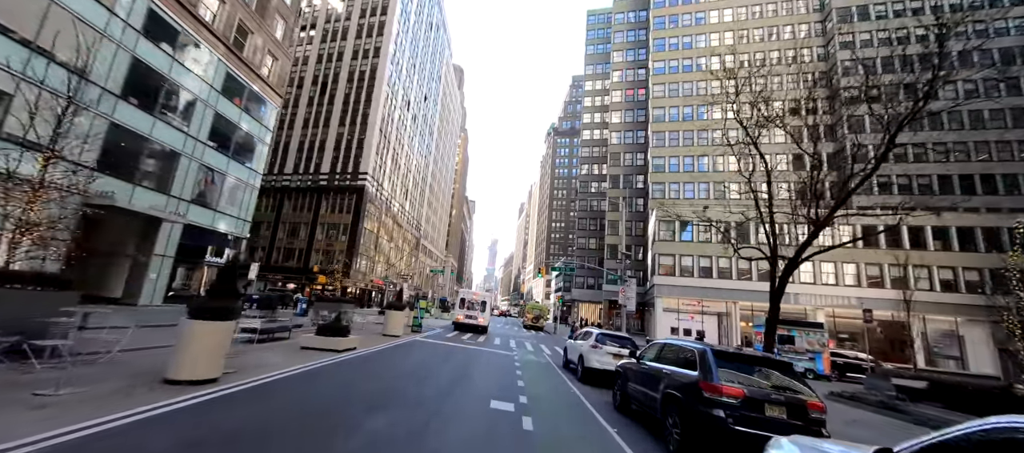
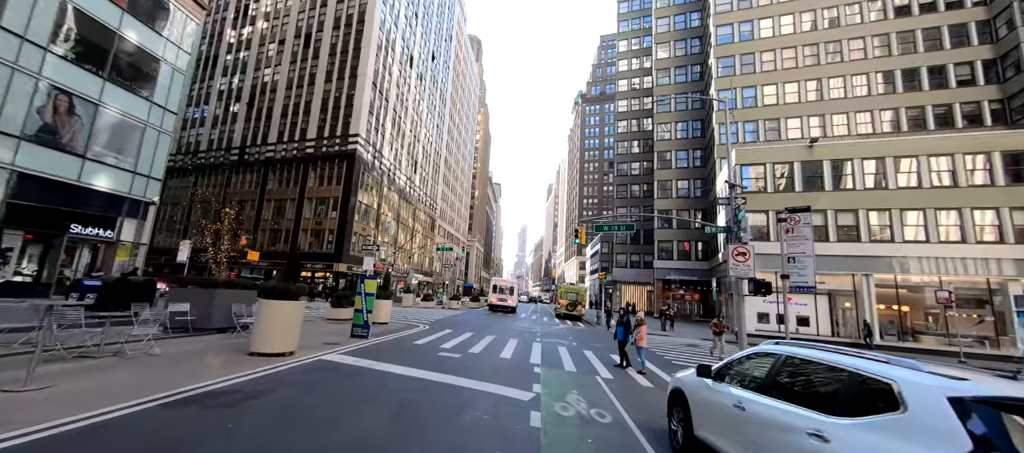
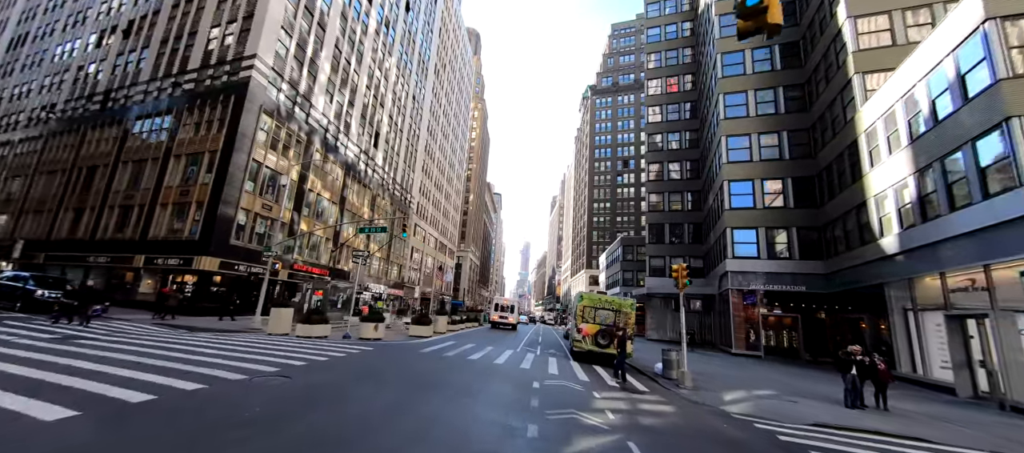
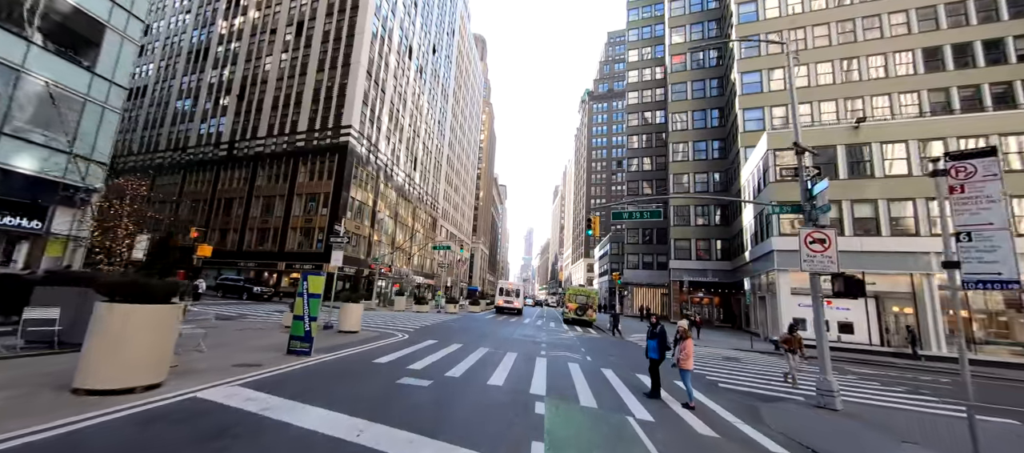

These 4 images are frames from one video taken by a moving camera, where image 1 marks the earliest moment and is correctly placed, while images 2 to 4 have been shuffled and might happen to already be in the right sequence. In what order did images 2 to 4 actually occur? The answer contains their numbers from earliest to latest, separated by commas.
2, 4, 3
